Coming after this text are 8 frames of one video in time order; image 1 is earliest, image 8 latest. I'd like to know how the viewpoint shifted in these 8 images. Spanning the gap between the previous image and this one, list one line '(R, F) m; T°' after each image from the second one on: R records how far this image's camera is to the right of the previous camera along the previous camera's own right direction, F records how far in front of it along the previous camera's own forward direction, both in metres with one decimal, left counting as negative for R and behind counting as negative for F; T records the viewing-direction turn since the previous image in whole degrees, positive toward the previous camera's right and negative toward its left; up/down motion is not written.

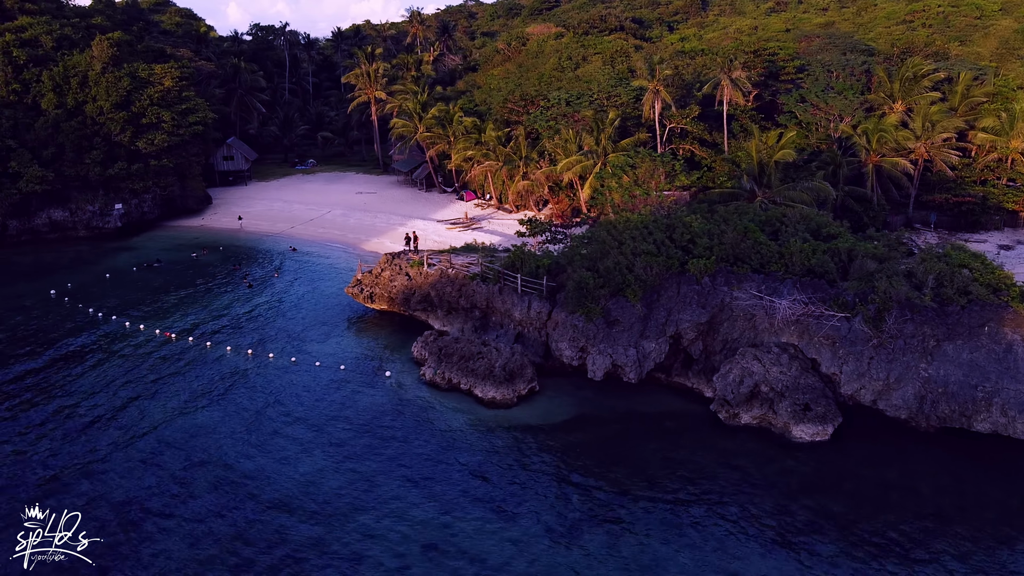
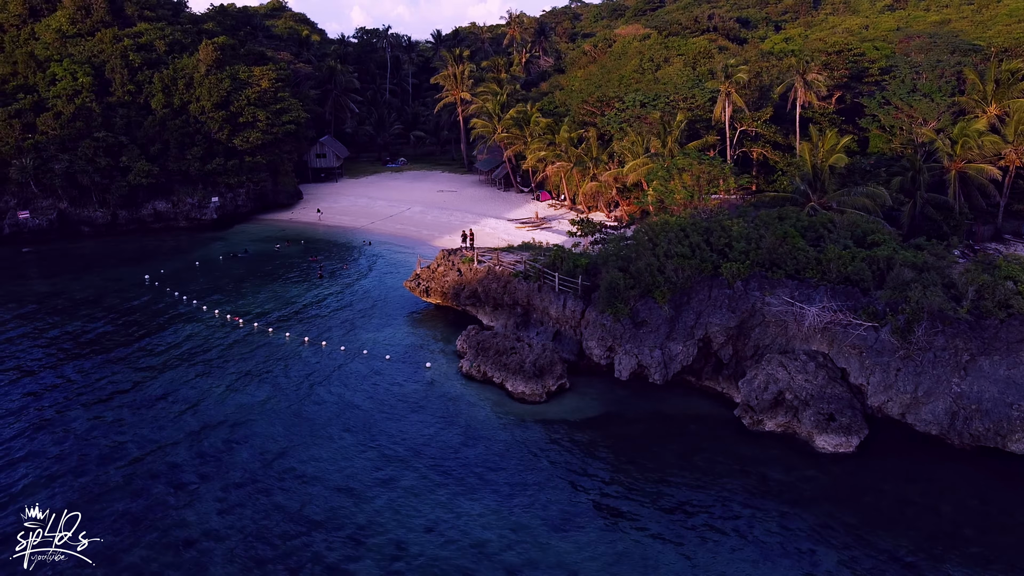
(+2.6, -0.6) m; -8°
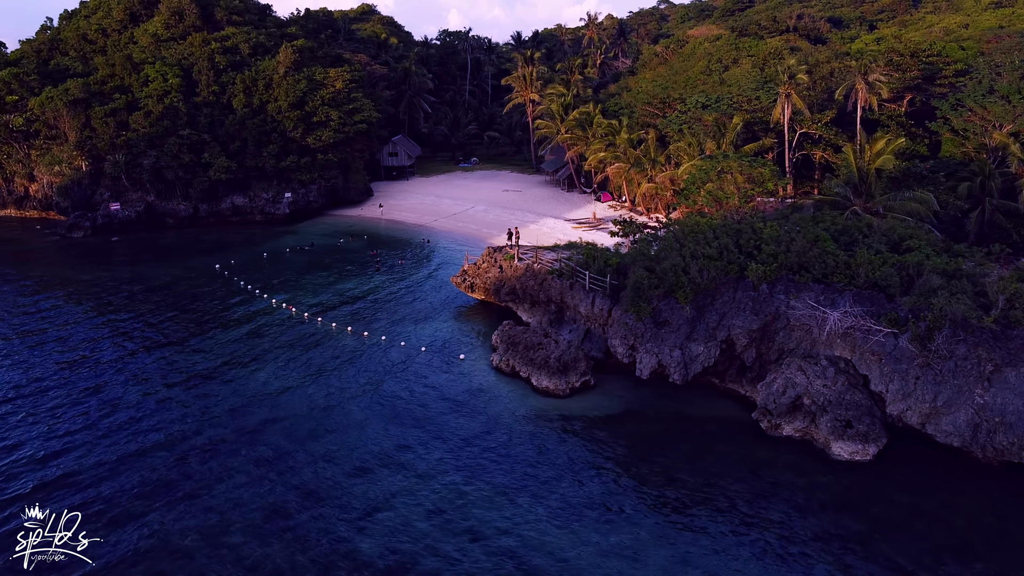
(+2.2, -0.6) m; -6°
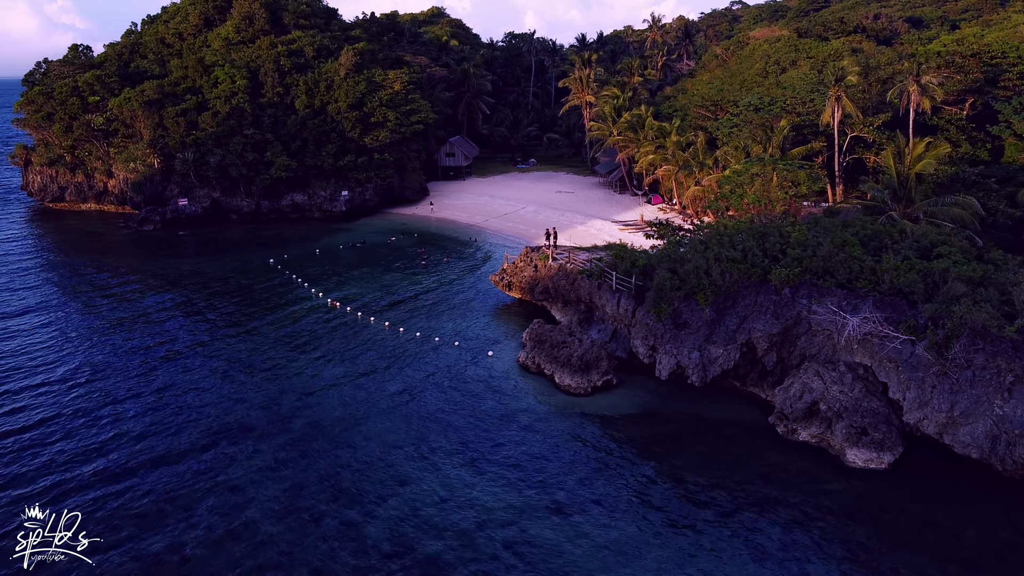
(+1.7, -0.5) m; -5°
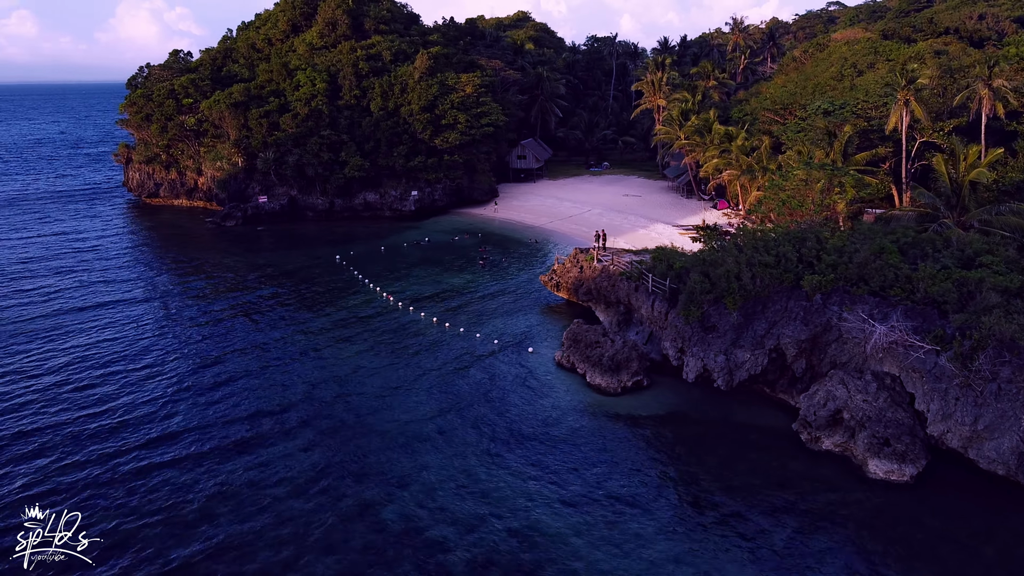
(+2.1, -0.6) m; -6°
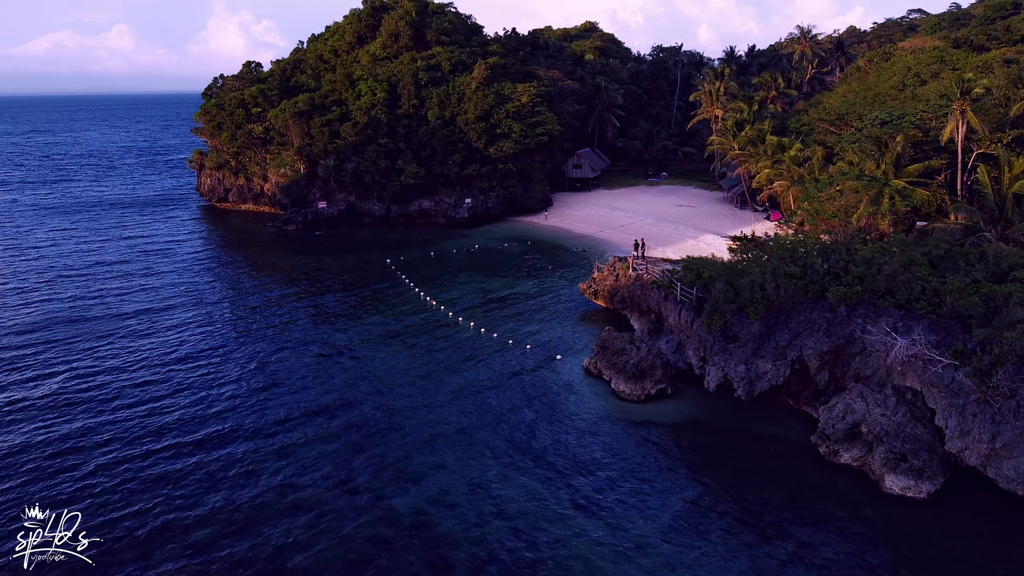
(+1.7, -0.5) m; -5°
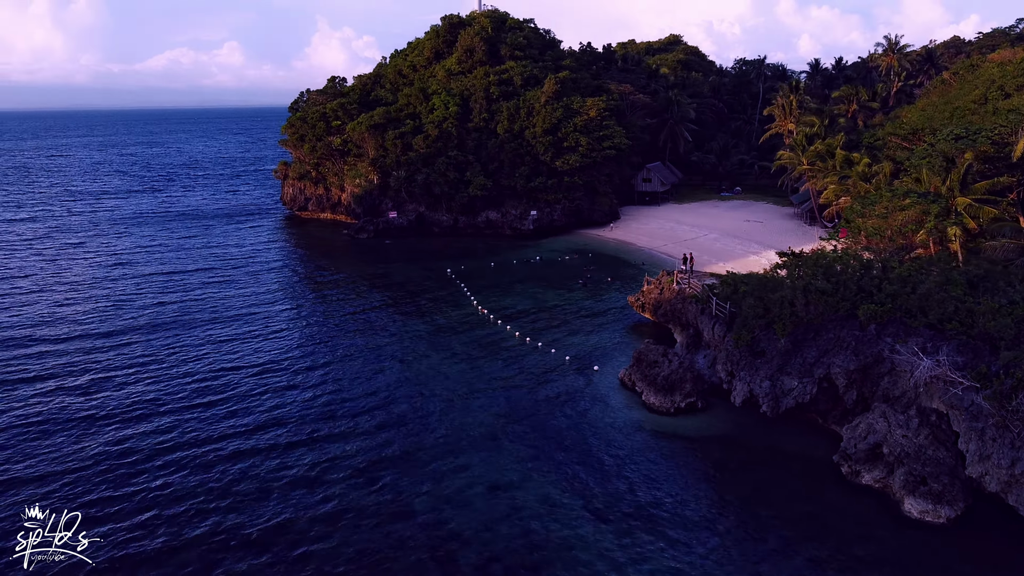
(+2.1, -0.7) m; -6°
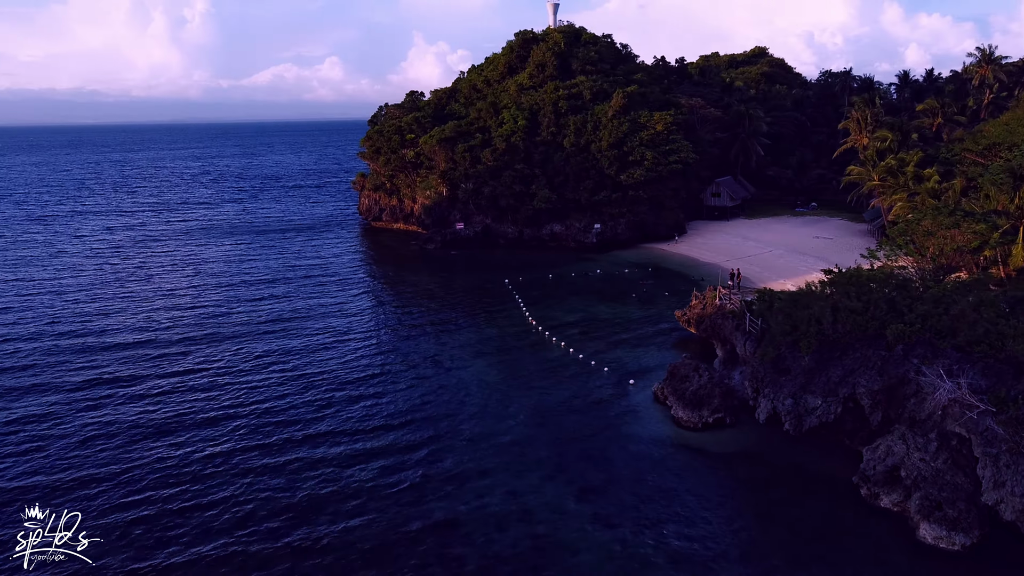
(+2.2, -0.7) m; -6°
